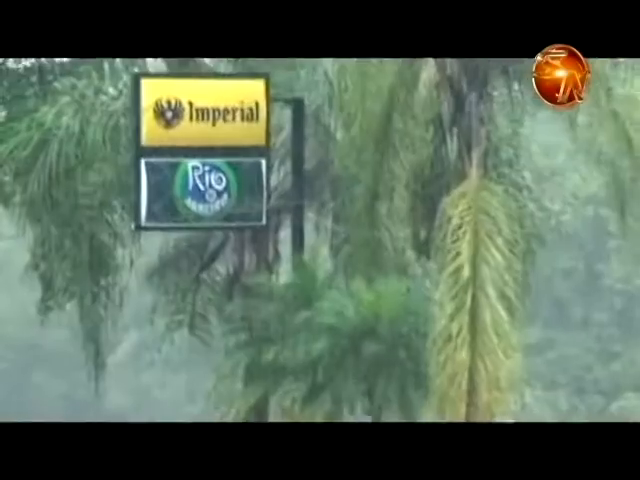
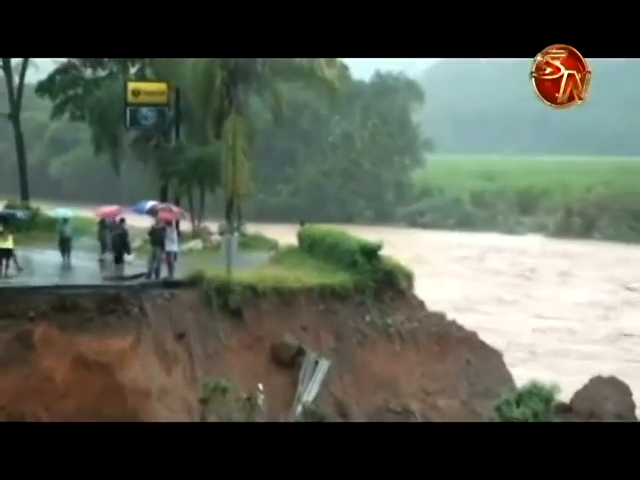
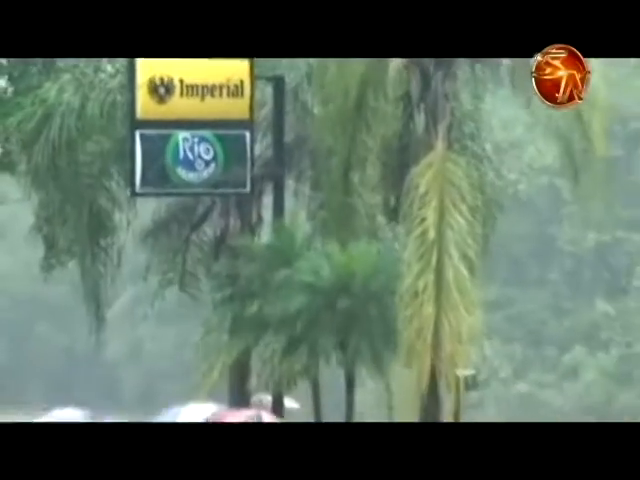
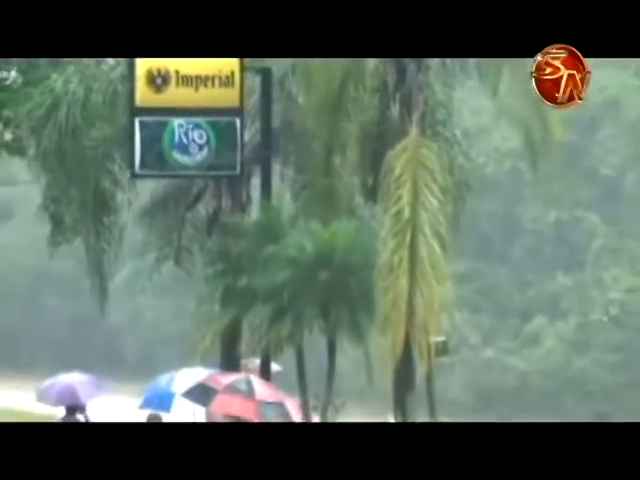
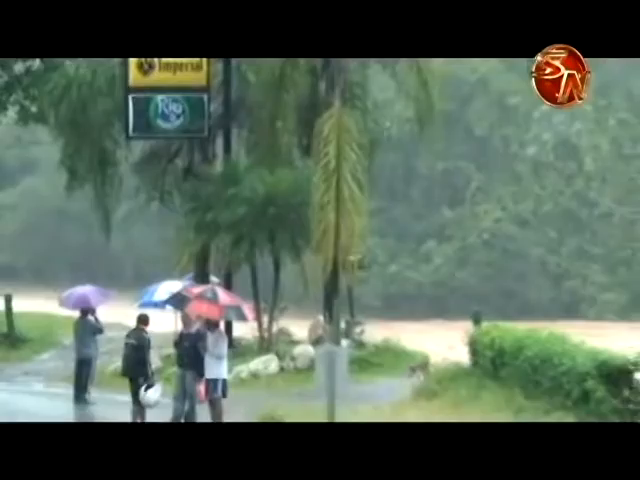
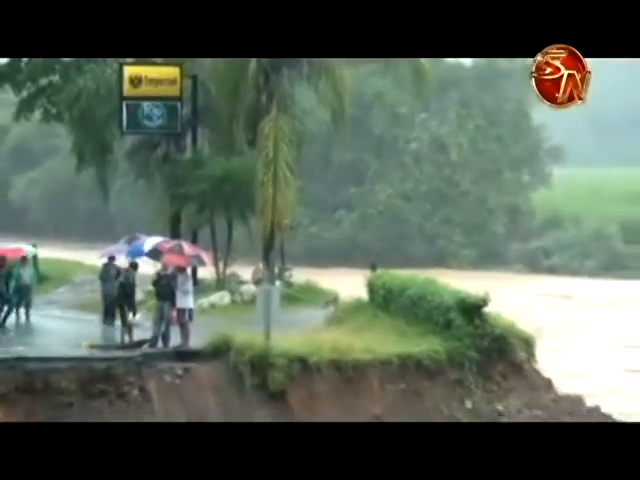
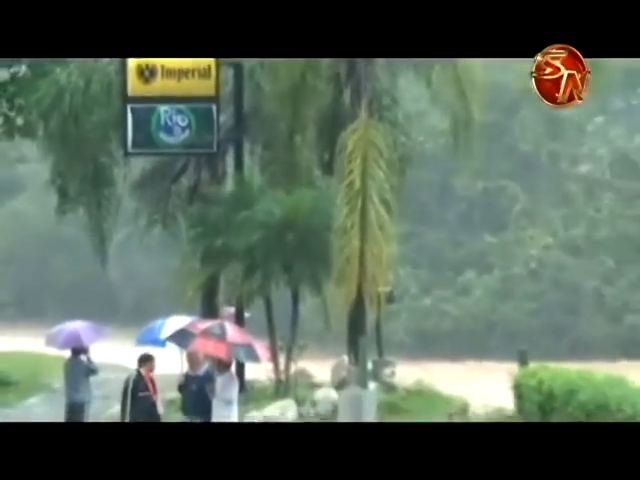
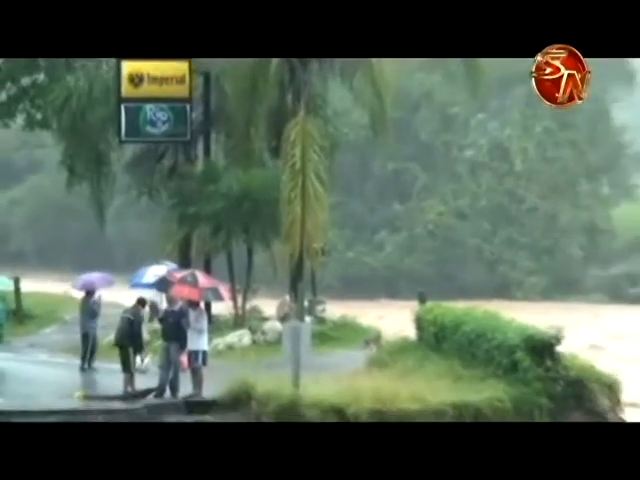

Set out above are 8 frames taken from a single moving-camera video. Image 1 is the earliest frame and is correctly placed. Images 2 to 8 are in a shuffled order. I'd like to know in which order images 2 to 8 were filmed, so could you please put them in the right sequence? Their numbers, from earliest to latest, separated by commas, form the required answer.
3, 4, 7, 5, 8, 6, 2
